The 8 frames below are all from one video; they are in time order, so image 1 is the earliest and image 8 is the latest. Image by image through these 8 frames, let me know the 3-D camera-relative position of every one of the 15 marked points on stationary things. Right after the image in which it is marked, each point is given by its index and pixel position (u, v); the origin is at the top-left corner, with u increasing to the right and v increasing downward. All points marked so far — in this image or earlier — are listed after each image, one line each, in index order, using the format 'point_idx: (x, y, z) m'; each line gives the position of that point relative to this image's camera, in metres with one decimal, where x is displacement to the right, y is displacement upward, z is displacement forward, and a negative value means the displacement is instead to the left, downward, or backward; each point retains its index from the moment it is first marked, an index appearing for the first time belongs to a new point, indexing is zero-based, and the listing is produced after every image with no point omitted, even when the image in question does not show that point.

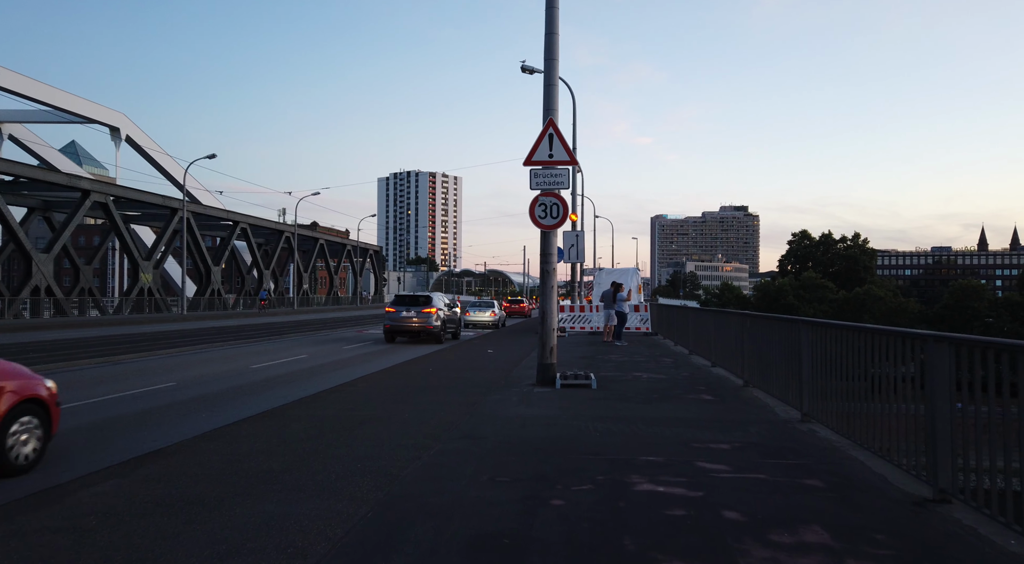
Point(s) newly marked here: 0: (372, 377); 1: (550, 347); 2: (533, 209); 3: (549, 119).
0: (-2.7, -1.9, +12.4) m
1: (+0.7, -1.1, +11.1) m
2: (+0.4, +1.3, +11.2) m
3: (+0.6, +2.8, +11.1) m
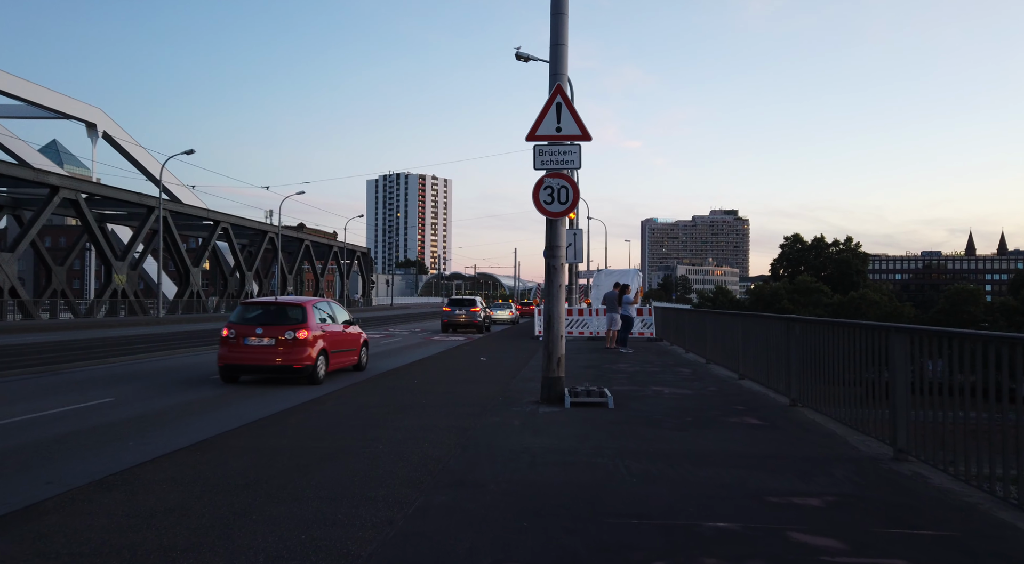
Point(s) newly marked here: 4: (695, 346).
0: (-2.8, -1.8, +10.6) m
1: (+0.7, -1.1, +9.3) m
2: (+0.4, +1.3, +9.4) m
3: (+0.6, +2.8, +9.3) m
4: (+4.9, -1.8, +18.0) m
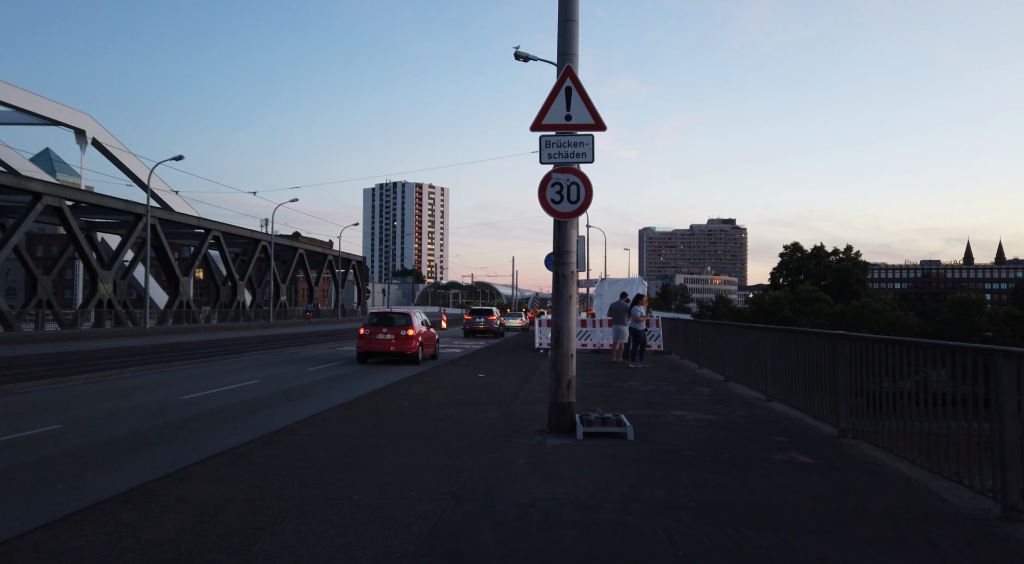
0: (-2.7, -2.0, +9.3) m
1: (+0.7, -1.2, +8.0) m
2: (+0.4, +1.2, +8.2) m
3: (+0.7, +2.7, +8.1) m
4: (+4.9, -2.0, +16.7) m
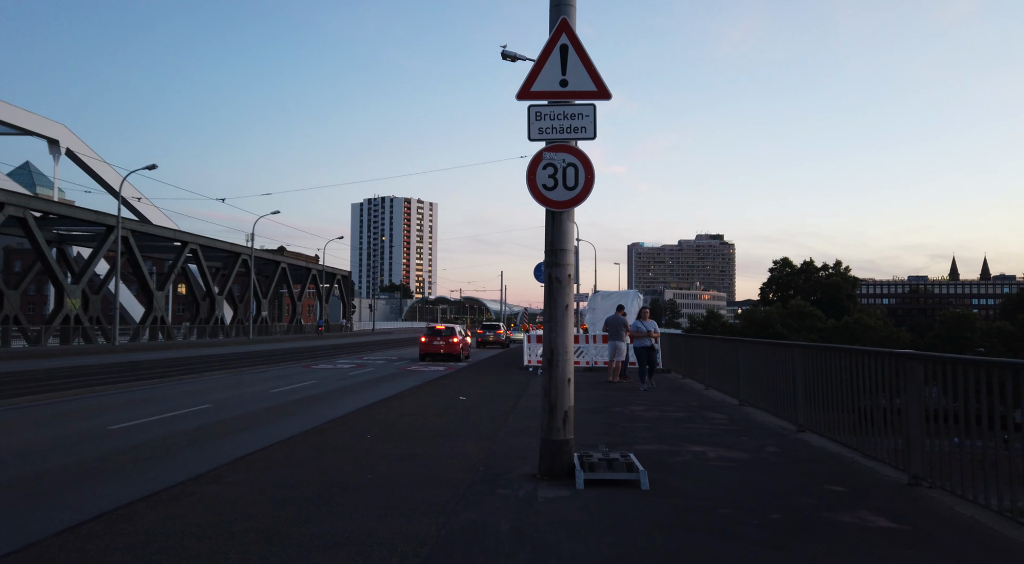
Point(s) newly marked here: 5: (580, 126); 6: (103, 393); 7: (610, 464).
0: (-2.9, -2.1, +7.5) m
1: (+0.5, -1.3, +6.4) m
2: (+0.2, +1.1, +6.5) m
3: (+0.5, +2.6, +6.6) m
4: (+4.5, -2.3, +15.1) m
5: (+0.7, +1.6, +6.5) m
6: (-10.4, -2.9, +16.4) m
7: (+0.9, -1.8, +6.3) m
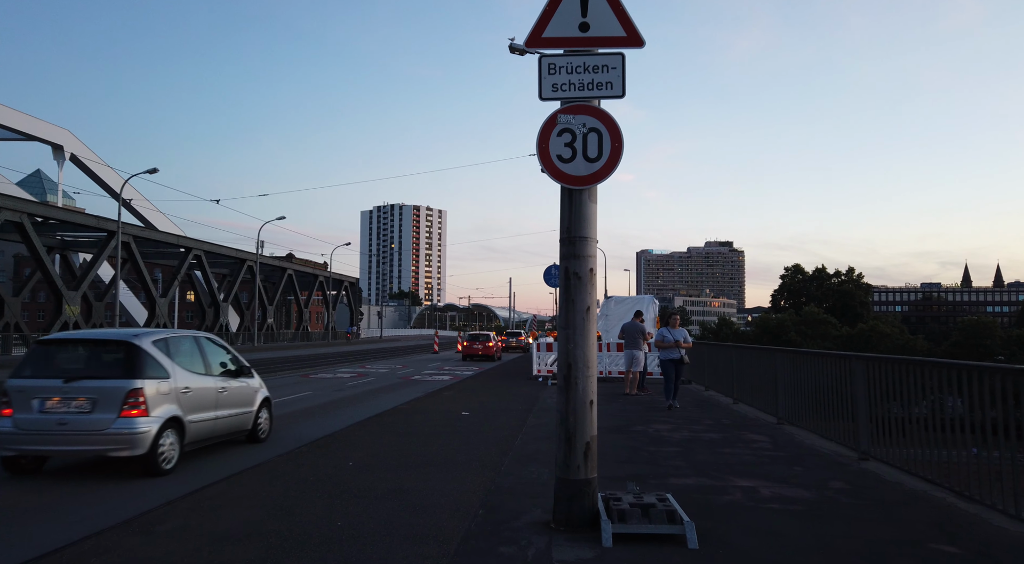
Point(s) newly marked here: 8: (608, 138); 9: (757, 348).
0: (-2.9, -2.1, +6.2) m
1: (+0.6, -1.2, +5.0) m
2: (+0.3, +1.1, +5.2) m
3: (+0.5, +2.7, +5.2) m
4: (+4.7, -2.4, +13.6) m
5: (+0.7, +1.6, +5.2) m
6: (-10.2, -3.0, +15.2) m
7: (+1.0, -1.7, +4.9) m
8: (+0.8, +1.1, +5.2) m
9: (+4.6, -1.2, +11.9) m
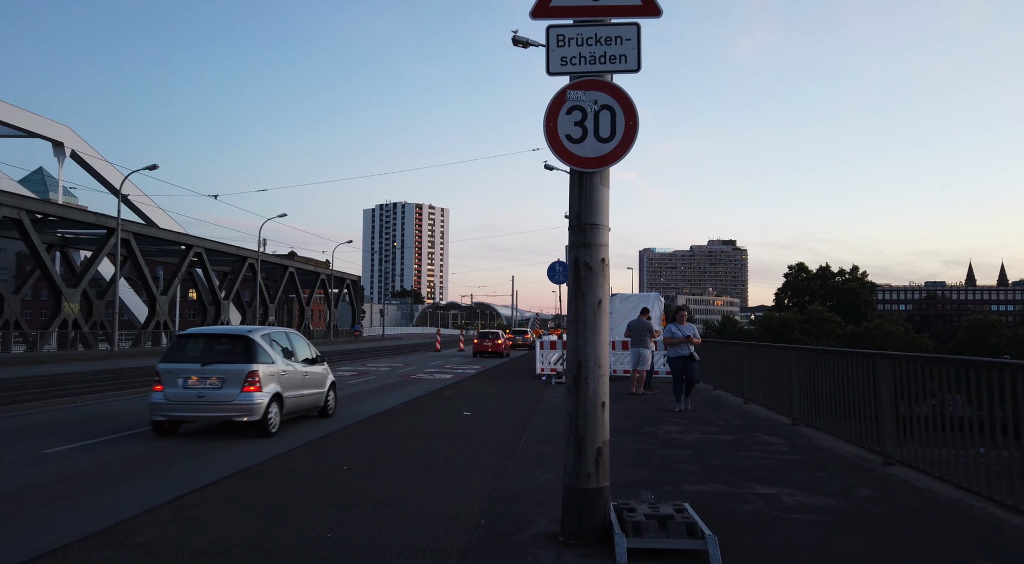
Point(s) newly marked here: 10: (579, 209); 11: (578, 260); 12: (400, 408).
0: (-2.8, -2.0, +5.8) m
1: (+0.6, -1.2, +4.6) m
2: (+0.3, +1.2, +4.8) m
3: (+0.6, +2.7, +4.8) m
4: (+4.8, -2.3, +13.2) m
5: (+0.8, +1.7, +4.7) m
6: (-10.2, -2.9, +14.8) m
7: (+1.0, -1.7, +4.5) m
8: (+0.8, +1.2, +4.8) m
9: (+4.6, -1.2, +11.5) m
10: (+0.5, +0.5, +4.8) m
11: (+0.5, +0.2, +4.7) m
12: (-2.3, -2.6, +13.5) m
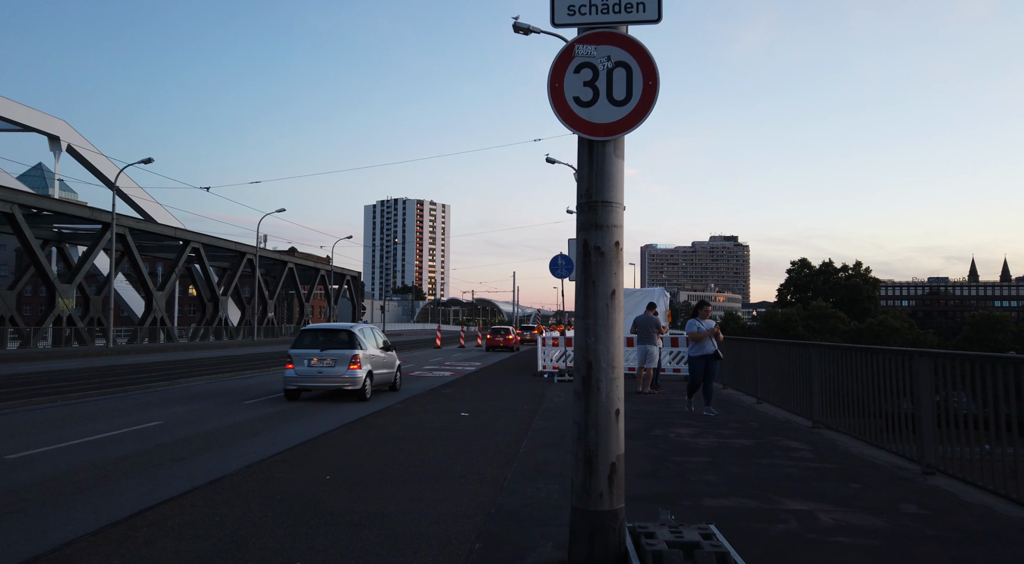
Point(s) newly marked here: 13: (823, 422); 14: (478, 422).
0: (-2.8, -1.9, +5.1) m
1: (+0.6, -1.1, +3.9) m
2: (+0.3, +1.3, +4.1) m
3: (+0.6, +2.8, +4.1) m
4: (+4.8, -2.1, +12.5) m
5: (+0.8, +1.7, +4.1) m
6: (-10.1, -2.7, +14.2) m
7: (+1.0, -1.6, +3.8) m
8: (+0.8, +1.3, +4.1) m
9: (+4.6, -1.0, +10.8) m
10: (+0.5, +0.6, +4.1) m
11: (+0.5, +0.2, +4.0) m
12: (-2.3, -2.5, +12.8) m
13: (+4.5, -2.0, +8.8) m
14: (-0.5, -2.2, +10.3) m
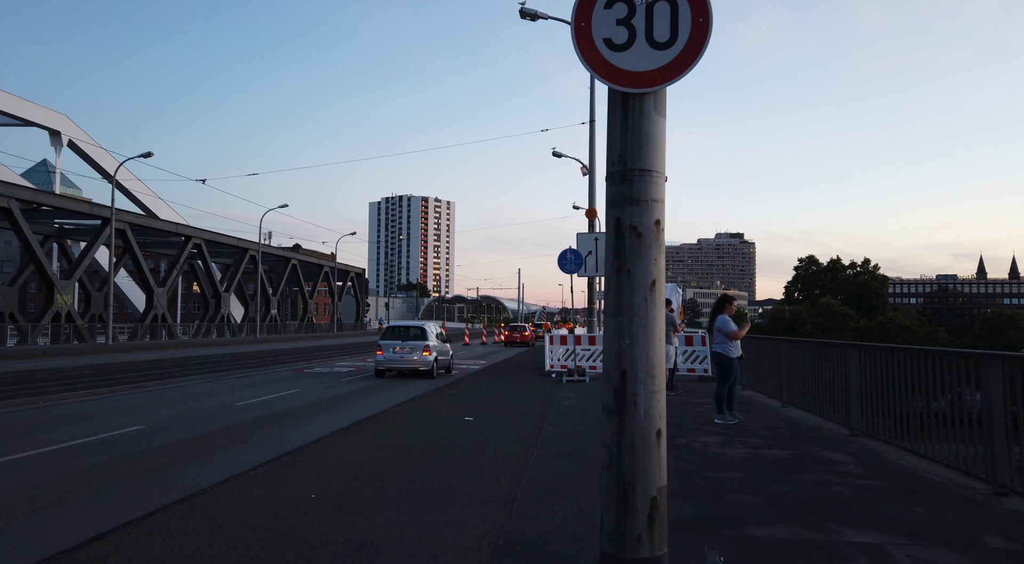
0: (-2.8, -1.8, +4.4) m
1: (+0.7, -1.0, +3.1) m
2: (+0.4, +1.4, +3.3) m
3: (+0.7, +2.9, +3.3) m
4: (+4.9, -2.1, +11.7) m
5: (+0.8, +1.8, +3.2) m
6: (-10.0, -2.6, +13.4) m
7: (+1.1, -1.5, +3.0) m
8: (+0.9, +1.4, +3.2) m
9: (+4.8, -1.0, +10.0) m
10: (+0.6, +0.7, +3.3) m
11: (+0.6, +0.3, +3.2) m
12: (-2.2, -2.4, +12.0) m
13: (+4.6, -1.9, +8.0) m
14: (-0.4, -2.1, +9.5) m
